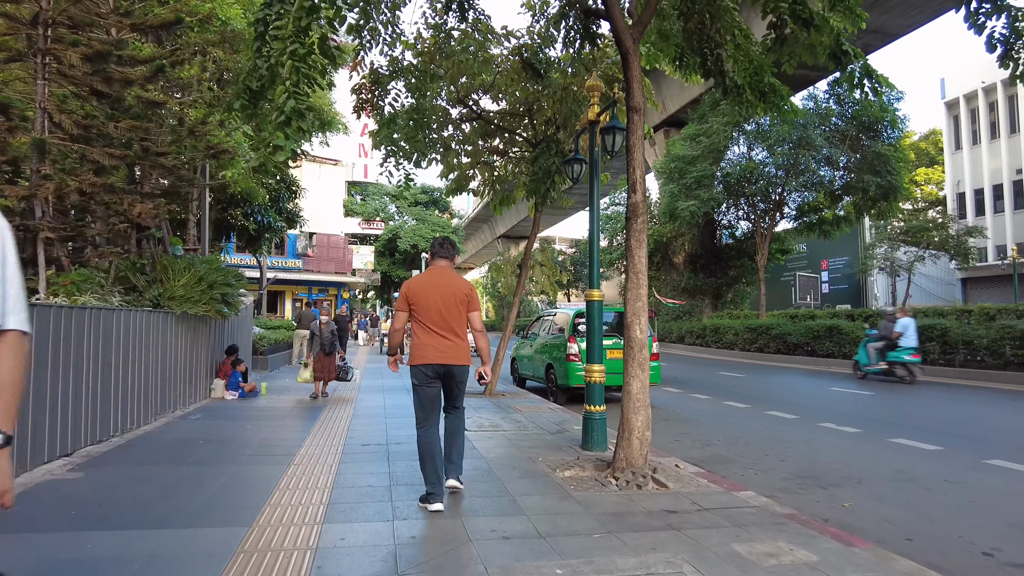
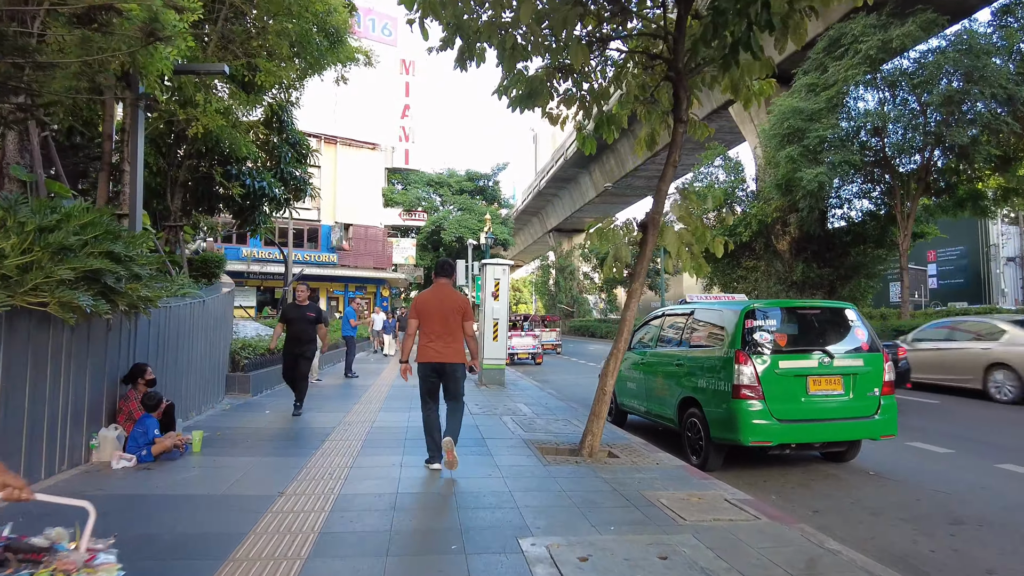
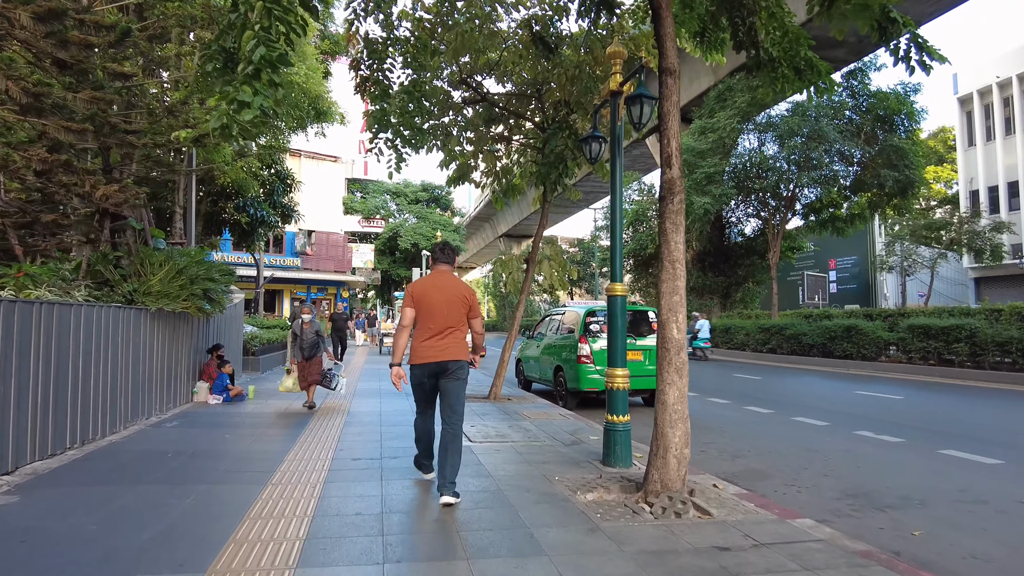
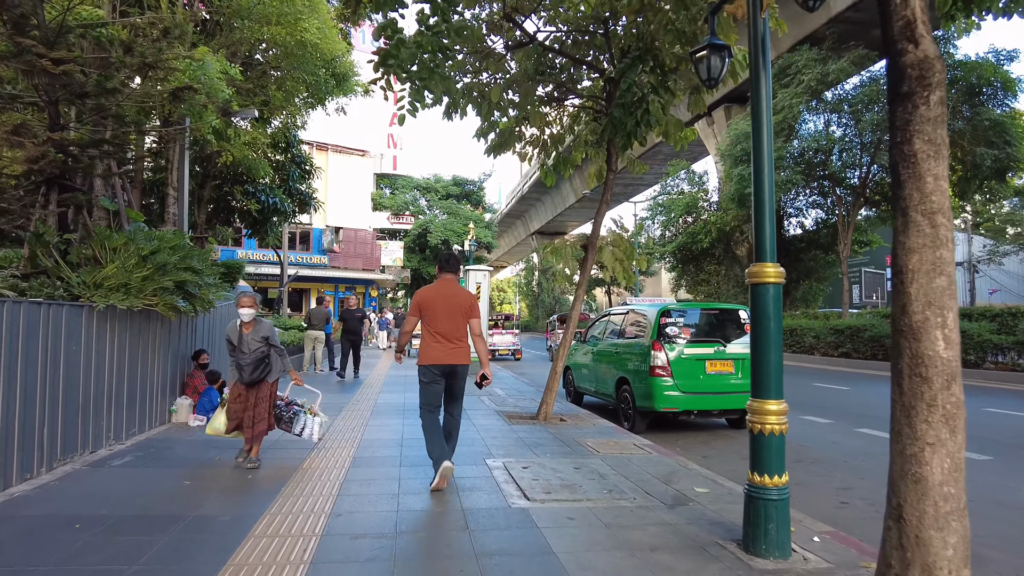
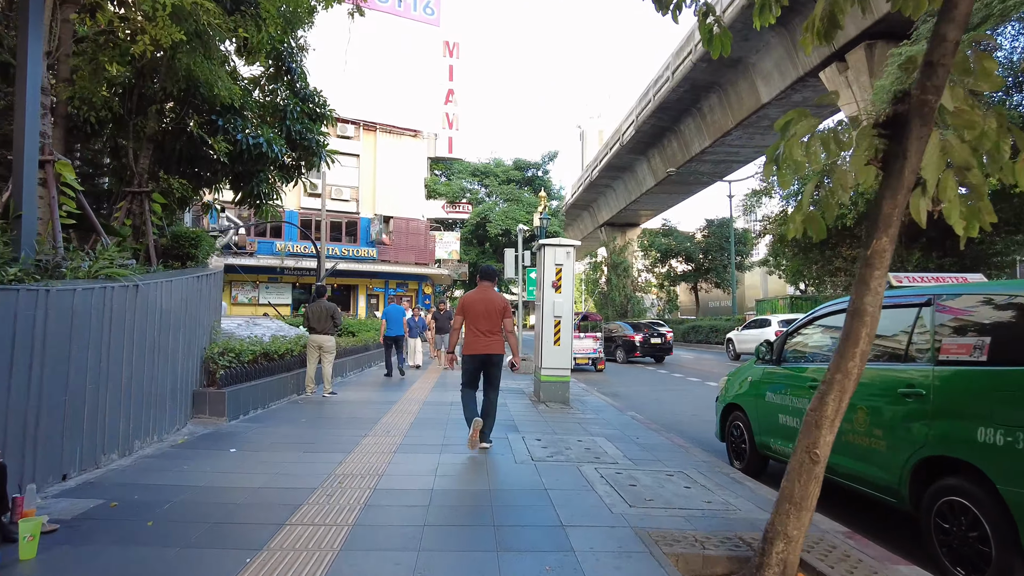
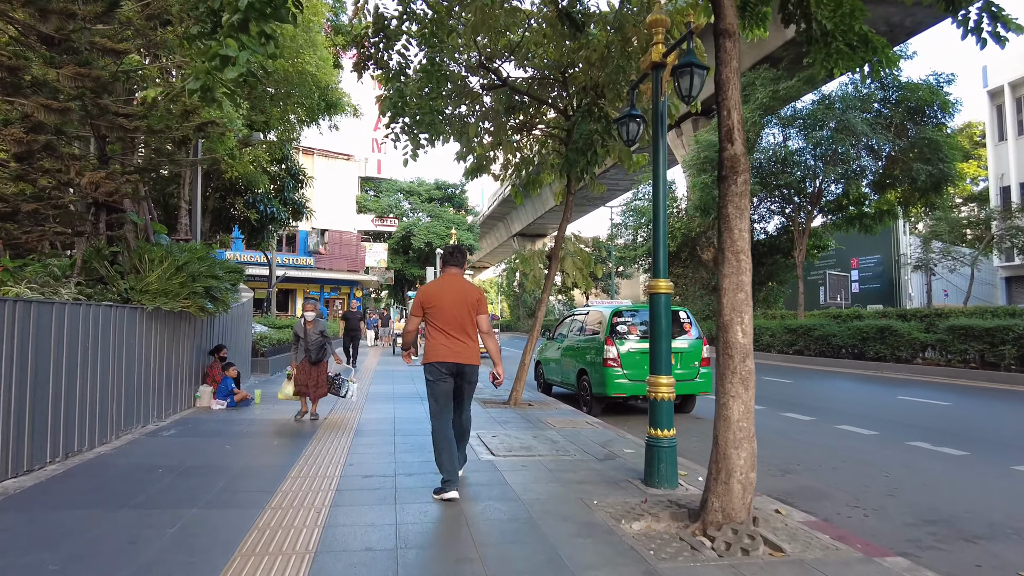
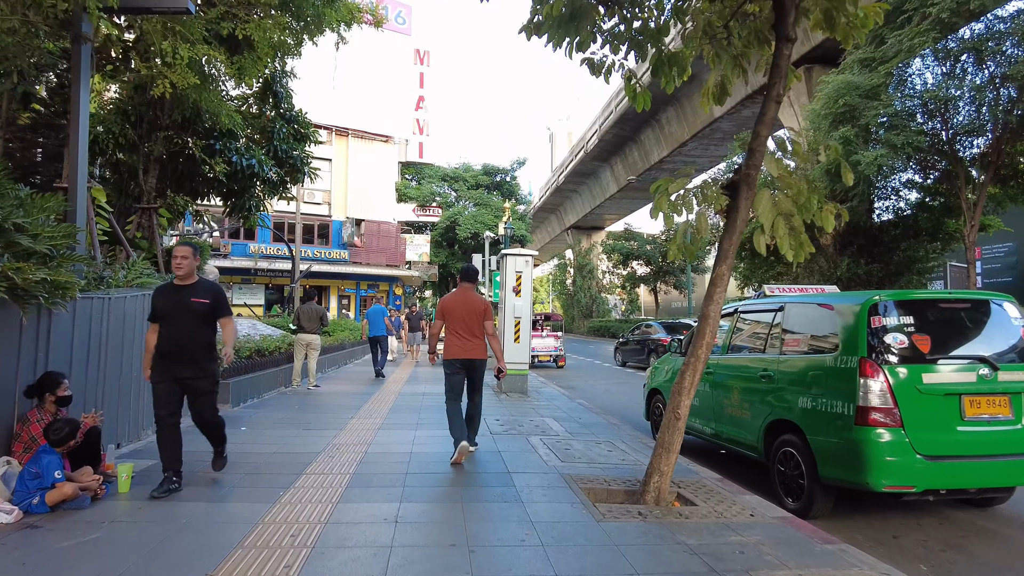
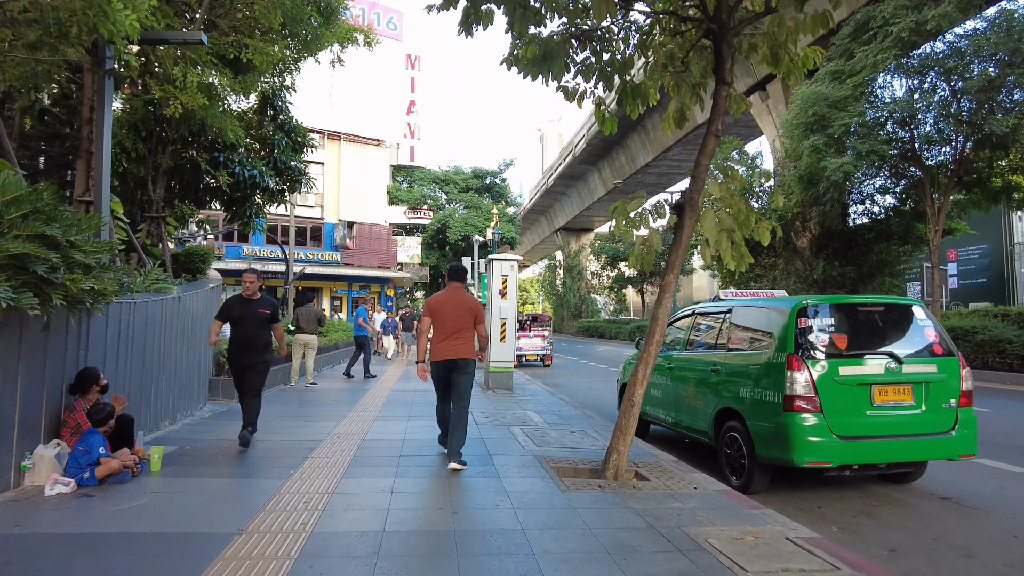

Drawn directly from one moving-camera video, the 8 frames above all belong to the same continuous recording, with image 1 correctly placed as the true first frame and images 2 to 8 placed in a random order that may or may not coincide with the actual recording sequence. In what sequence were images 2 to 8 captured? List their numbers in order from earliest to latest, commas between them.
3, 6, 4, 2, 8, 7, 5
